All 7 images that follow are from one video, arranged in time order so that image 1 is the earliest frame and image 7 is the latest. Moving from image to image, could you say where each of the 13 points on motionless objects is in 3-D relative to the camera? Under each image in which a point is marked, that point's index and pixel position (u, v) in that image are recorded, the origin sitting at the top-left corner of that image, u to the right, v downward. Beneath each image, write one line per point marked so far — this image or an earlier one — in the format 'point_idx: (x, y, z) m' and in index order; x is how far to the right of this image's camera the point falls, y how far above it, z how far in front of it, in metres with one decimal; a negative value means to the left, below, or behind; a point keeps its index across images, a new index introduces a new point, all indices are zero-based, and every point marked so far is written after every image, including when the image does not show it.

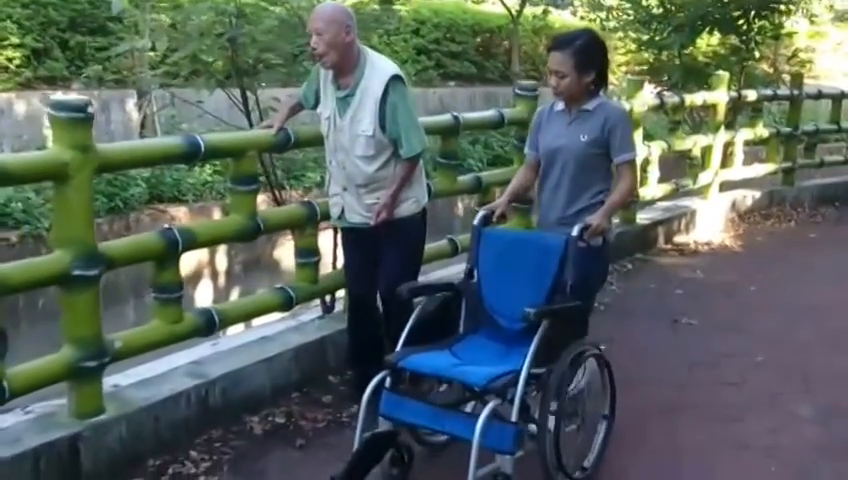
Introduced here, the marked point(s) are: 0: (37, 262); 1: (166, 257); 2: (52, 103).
0: (-1.4, -0.1, +3.1) m
1: (-1.0, -0.1, +3.5) m
2: (-1.3, +0.5, +3.1) m
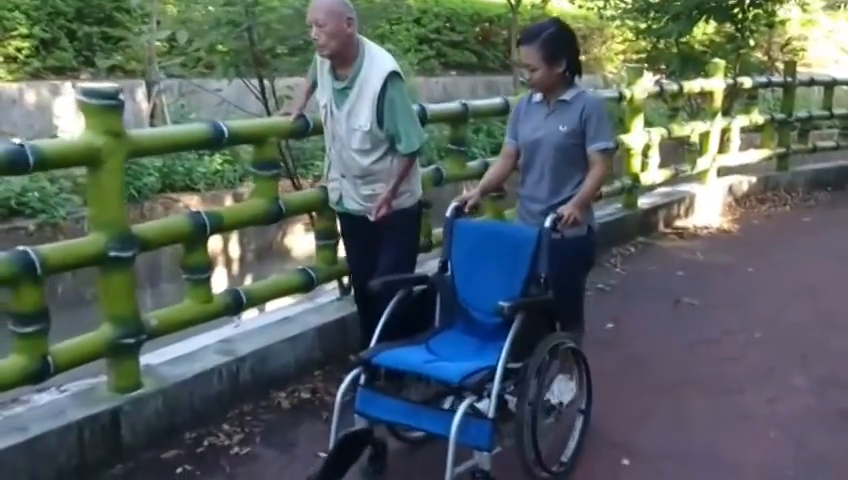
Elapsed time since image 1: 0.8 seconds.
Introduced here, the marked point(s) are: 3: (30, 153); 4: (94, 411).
0: (-1.3, 0.0, +3.2) m
1: (-1.0, 0.0, +3.7) m
2: (-1.2, +0.6, +3.2) m
3: (-1.3, +0.3, +3.0) m
4: (-1.3, -0.7, +3.3) m
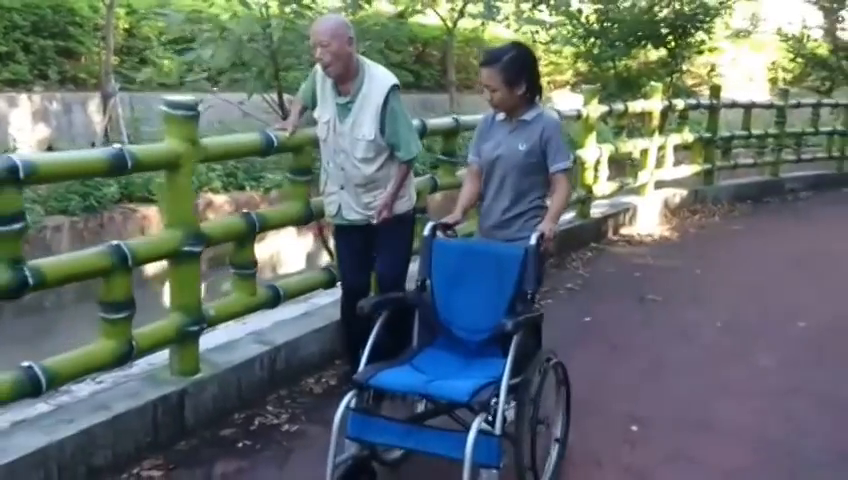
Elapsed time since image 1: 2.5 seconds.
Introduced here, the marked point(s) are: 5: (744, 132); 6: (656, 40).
0: (-1.1, 0.0, +3.6) m
1: (-0.8, 0.0, +4.1) m
2: (-1.1, +0.6, +3.6) m
3: (-1.1, +0.3, +3.3) m
4: (-1.1, -0.6, +3.6) m
5: (+4.2, +1.4, +11.3) m
6: (+2.8, +2.4, +10.4) m
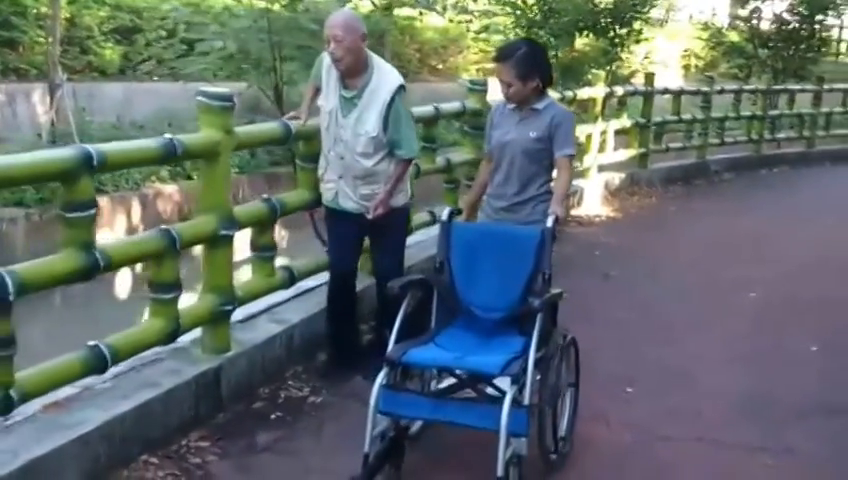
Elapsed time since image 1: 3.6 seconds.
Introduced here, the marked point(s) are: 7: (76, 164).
0: (-1.0, +0.1, +3.8) m
1: (-0.8, +0.1, +4.3) m
2: (-1.0, +0.6, +3.8) m
3: (-1.0, +0.4, +3.5) m
4: (-1.0, -0.6, +3.9) m
5: (+3.4, +1.7, +12.0) m
6: (+2.2, +2.6, +10.9) m
7: (-1.2, +0.3, +3.0) m
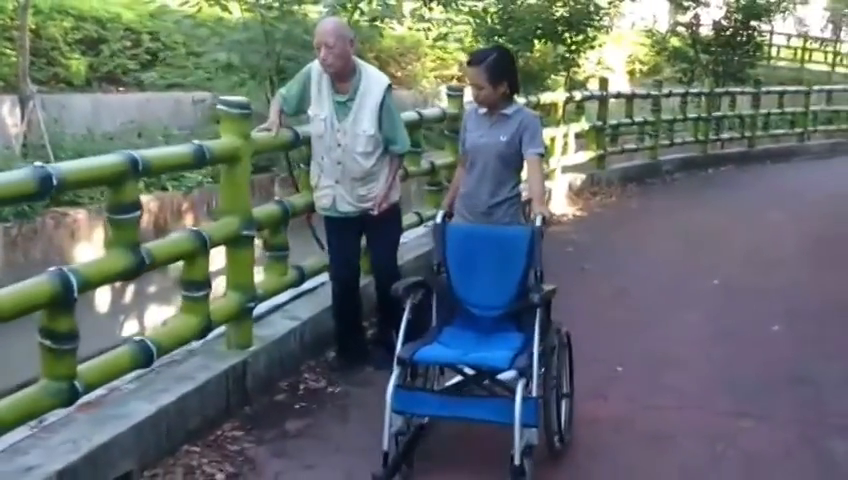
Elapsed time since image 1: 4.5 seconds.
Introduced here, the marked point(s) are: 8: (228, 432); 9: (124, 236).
0: (-0.9, +0.1, +4.0) m
1: (-0.8, +0.1, +4.5) m
2: (-0.9, +0.6, +4.0) m
3: (-0.9, +0.4, +3.8) m
4: (-0.9, -0.6, +4.1) m
5: (+2.9, +1.7, +12.5) m
6: (+1.7, +2.6, +11.3) m
7: (-1.1, +0.3, +3.2) m
8: (-0.9, -0.9, +3.9) m
9: (-1.1, 0.0, +3.3) m
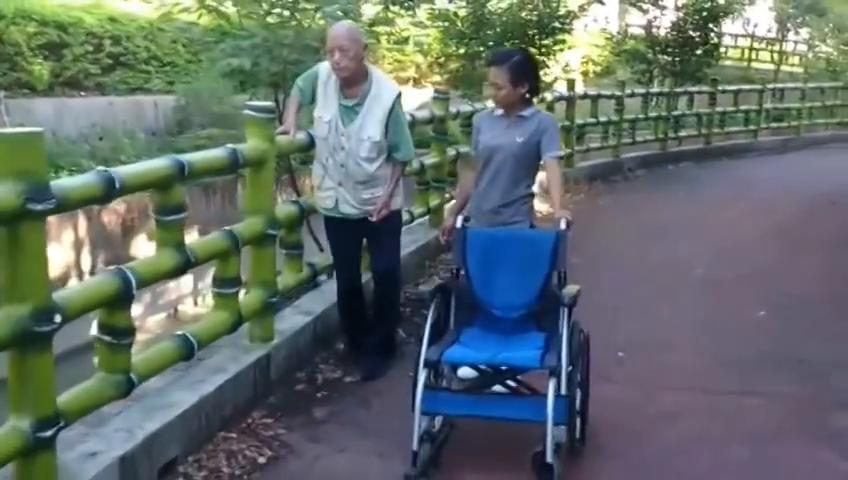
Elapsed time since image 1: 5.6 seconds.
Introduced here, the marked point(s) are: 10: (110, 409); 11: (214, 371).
0: (-0.8, +0.1, +4.2) m
1: (-0.7, +0.1, +4.7) m
2: (-0.8, +0.6, +4.2) m
3: (-0.8, +0.4, +4.0) m
4: (-0.8, -0.6, +4.3) m
5: (+2.5, +1.8, +12.9) m
6: (+1.4, +2.7, +11.6) m
7: (-1.0, +0.3, +3.4) m
8: (-0.8, -0.8, +4.1) m
9: (-1.0, 0.0, +3.5) m
10: (-1.3, -0.7, +3.5) m
11: (-1.0, -0.6, +4.0) m
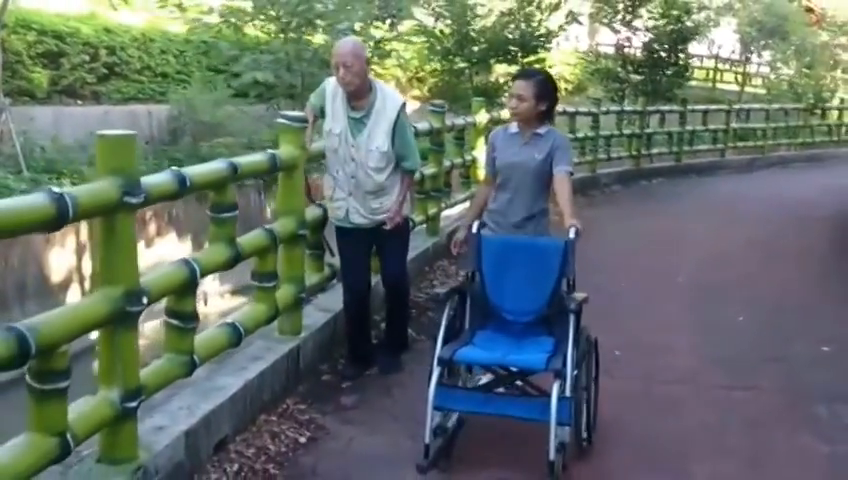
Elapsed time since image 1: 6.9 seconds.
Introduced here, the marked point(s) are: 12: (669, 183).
0: (-0.7, +0.1, +4.5) m
1: (-0.6, +0.1, +5.1) m
2: (-0.7, +0.6, +4.5) m
3: (-0.7, +0.4, +4.3) m
4: (-0.7, -0.6, +4.6) m
5: (+2.3, +1.6, +13.4) m
6: (+1.2, +2.5, +12.1) m
7: (-0.9, +0.3, +3.8) m
8: (-0.7, -0.8, +4.4) m
9: (-0.9, 0.0, +3.8) m
10: (-1.1, -0.7, +3.8) m
11: (-0.9, -0.6, +4.3) m
12: (+4.6, +1.1, +16.1) m
